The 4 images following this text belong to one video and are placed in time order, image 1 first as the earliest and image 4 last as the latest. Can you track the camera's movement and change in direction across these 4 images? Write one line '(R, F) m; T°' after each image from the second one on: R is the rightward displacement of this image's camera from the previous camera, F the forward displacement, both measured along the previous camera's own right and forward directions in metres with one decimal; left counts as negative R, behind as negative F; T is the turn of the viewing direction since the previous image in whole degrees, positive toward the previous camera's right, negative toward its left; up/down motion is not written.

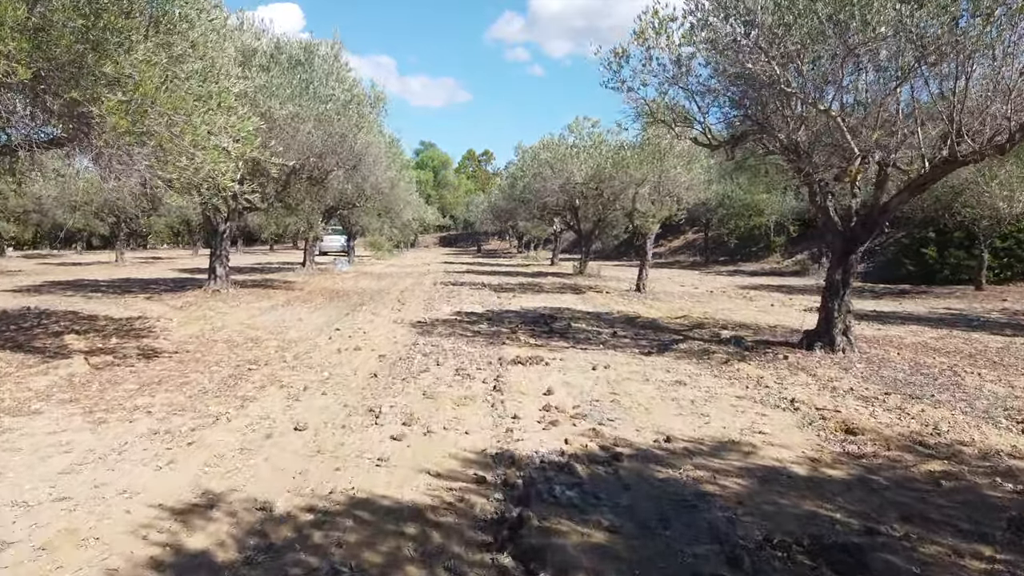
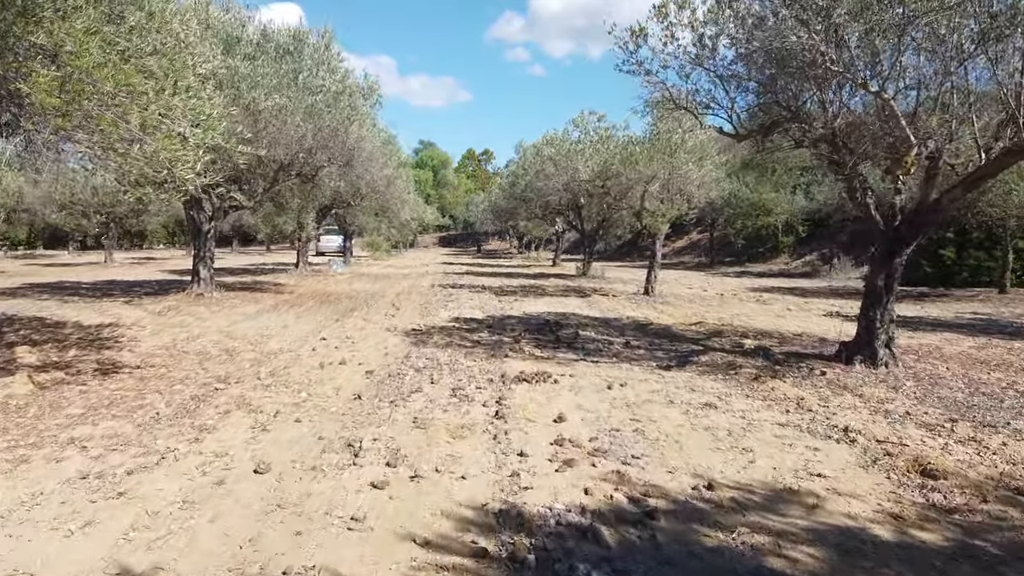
(0.0, +1.2) m; 0°
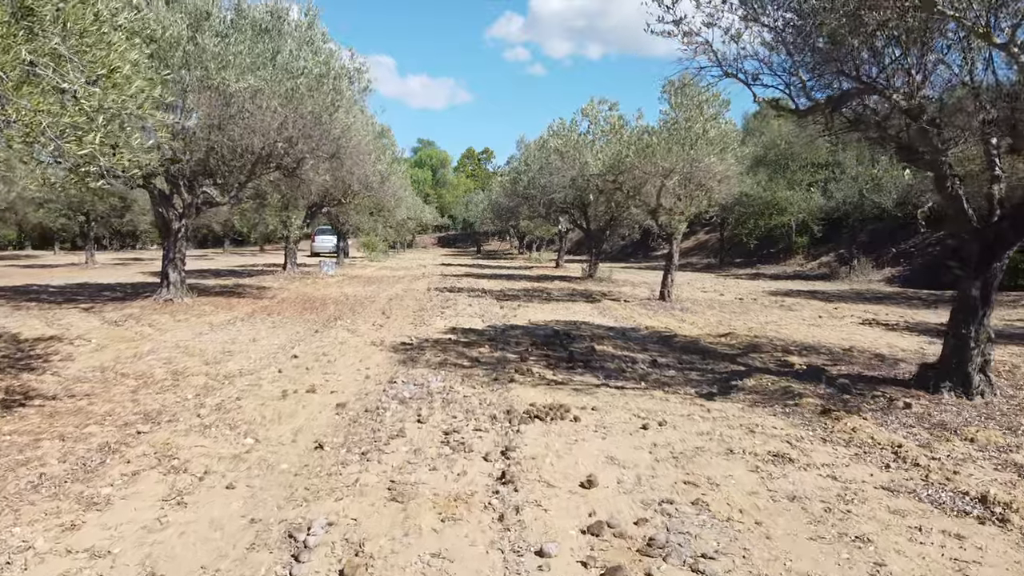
(-0.1, +1.9) m; 0°
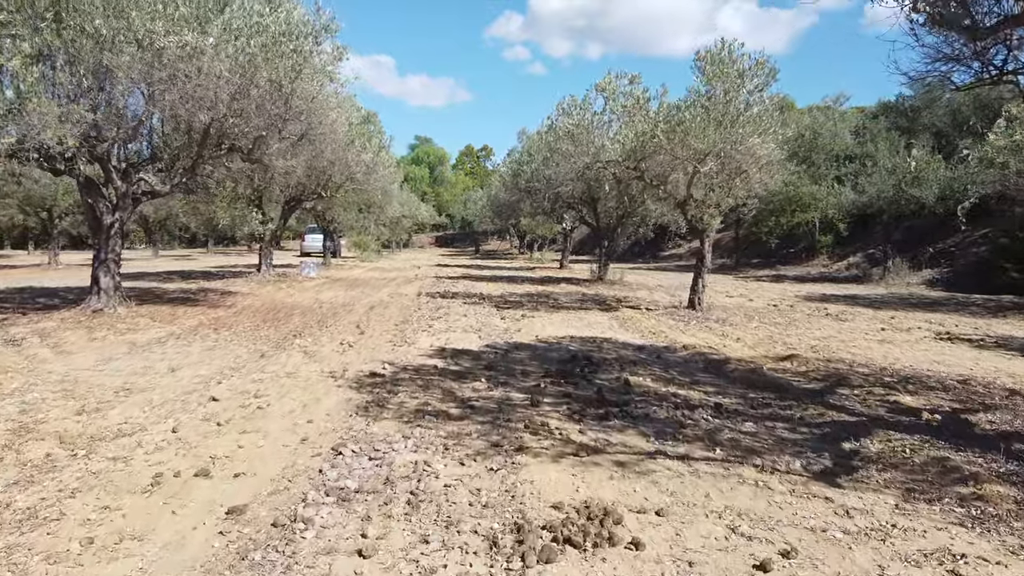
(0.0, +3.0) m; 0°
